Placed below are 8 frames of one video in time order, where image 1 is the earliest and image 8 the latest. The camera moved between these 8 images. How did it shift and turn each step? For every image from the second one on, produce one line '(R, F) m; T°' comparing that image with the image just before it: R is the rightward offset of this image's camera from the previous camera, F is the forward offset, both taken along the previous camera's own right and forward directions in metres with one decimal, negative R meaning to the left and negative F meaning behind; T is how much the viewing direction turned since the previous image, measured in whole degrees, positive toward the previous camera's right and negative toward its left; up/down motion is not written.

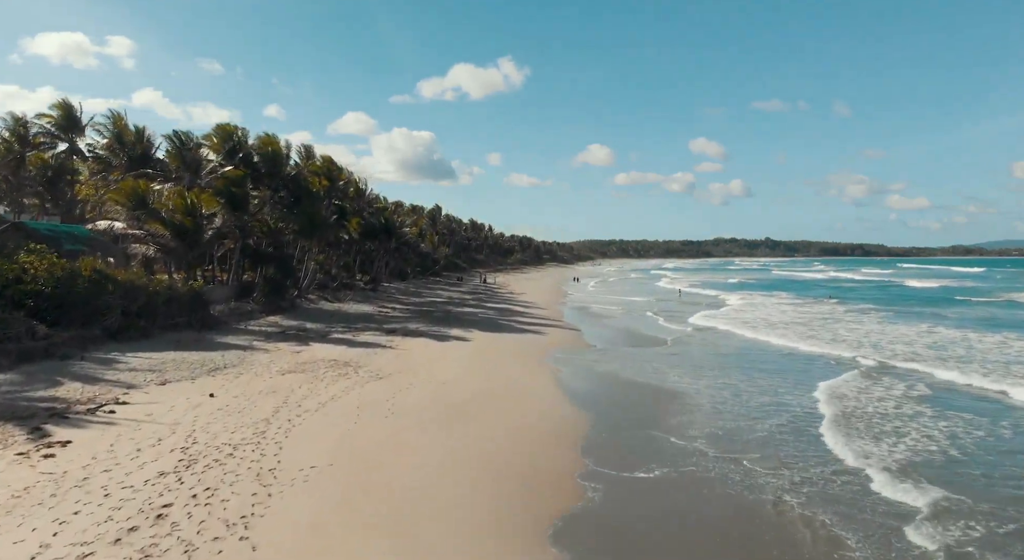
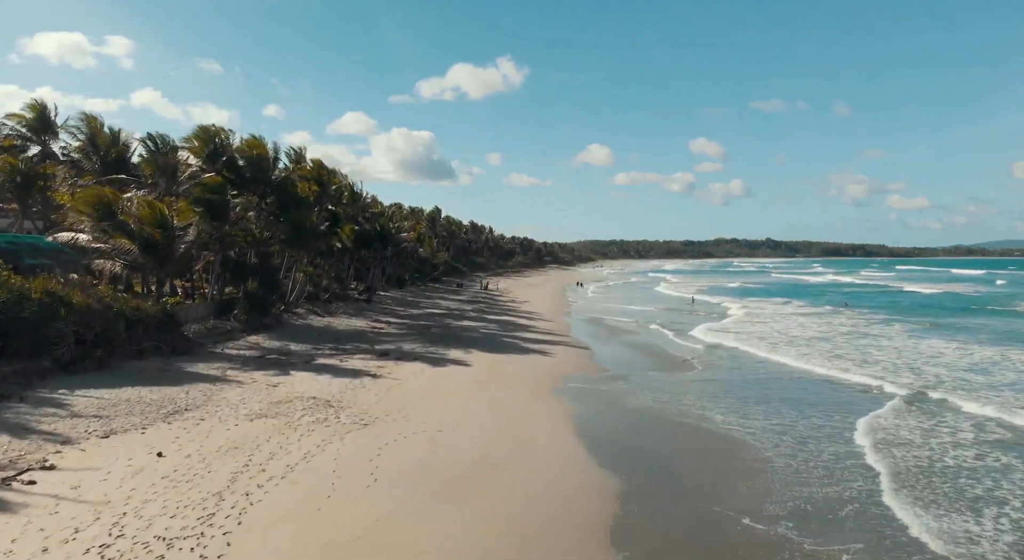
(-0.1, +1.8) m; 0°
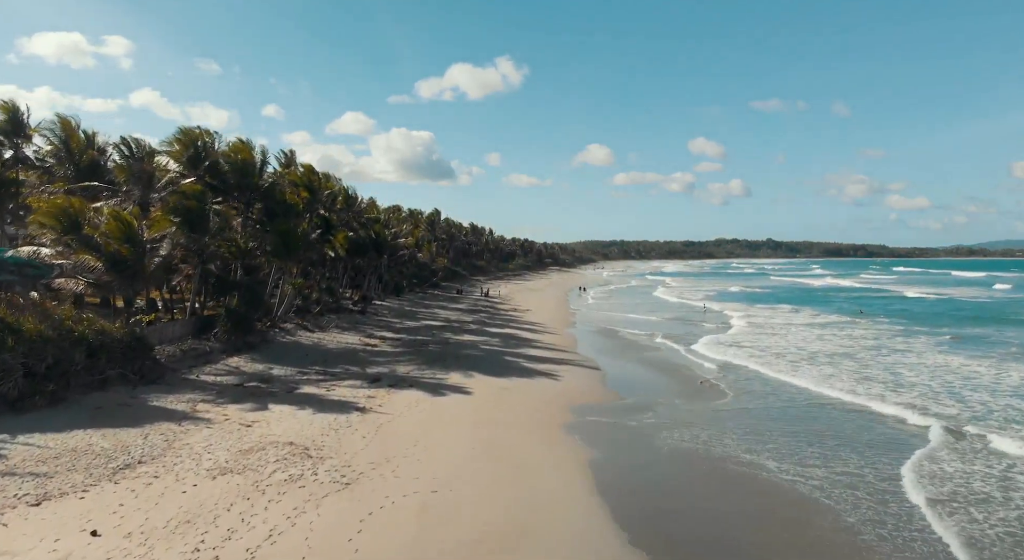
(-0.1, +1.6) m; 0°
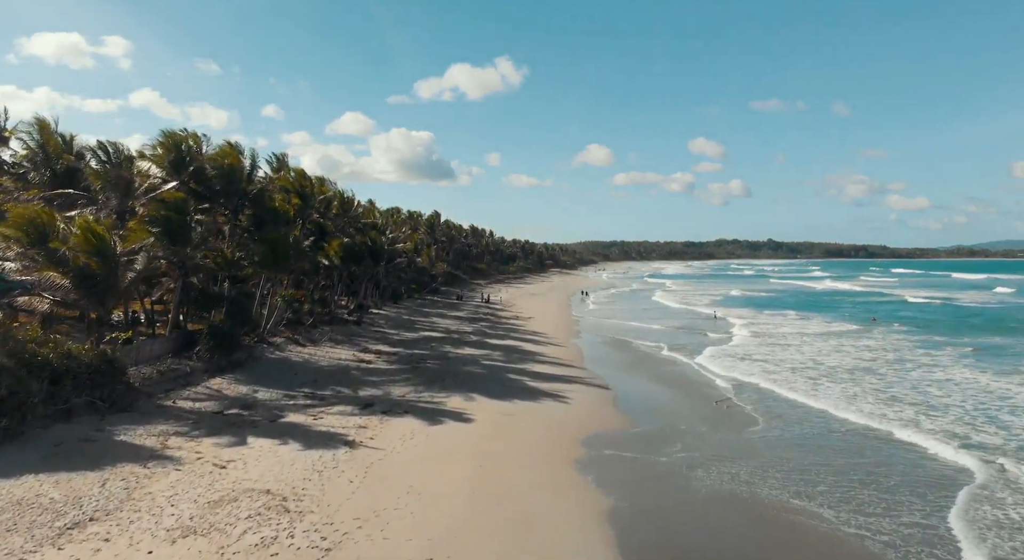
(-0.1, +1.3) m; 0°
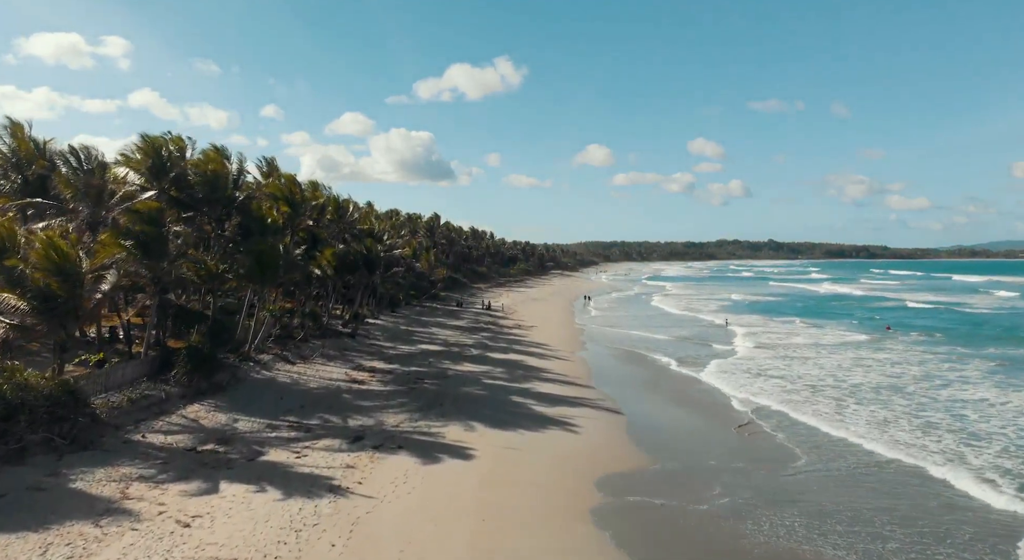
(-0.1, +1.4) m; 0°
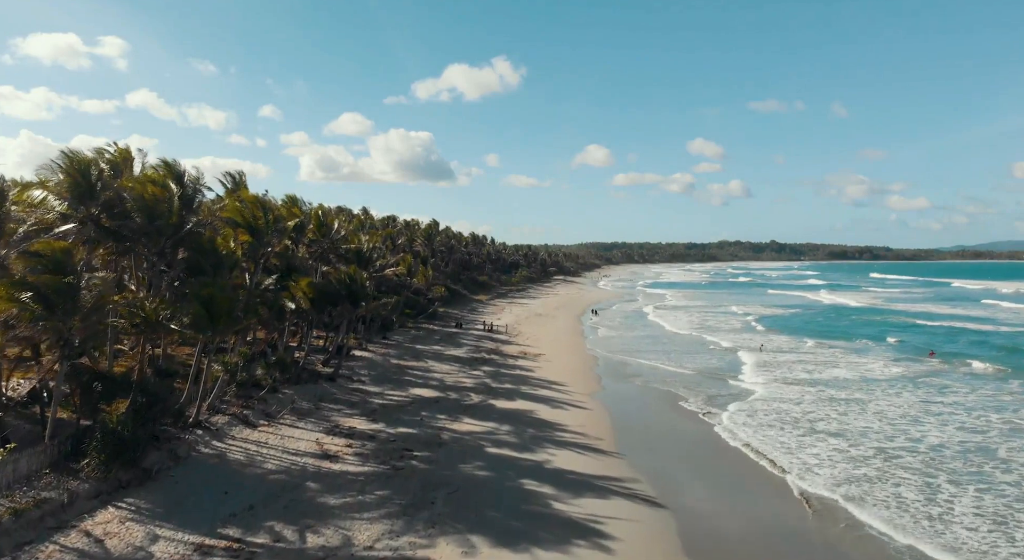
(-0.3, +3.8) m; 0°
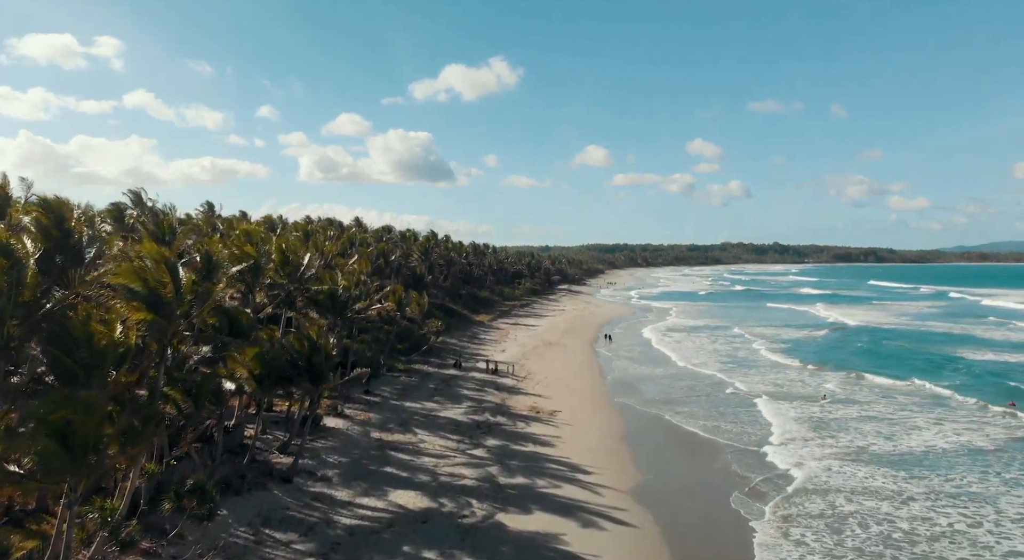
(-0.4, +5.6) m; 0°
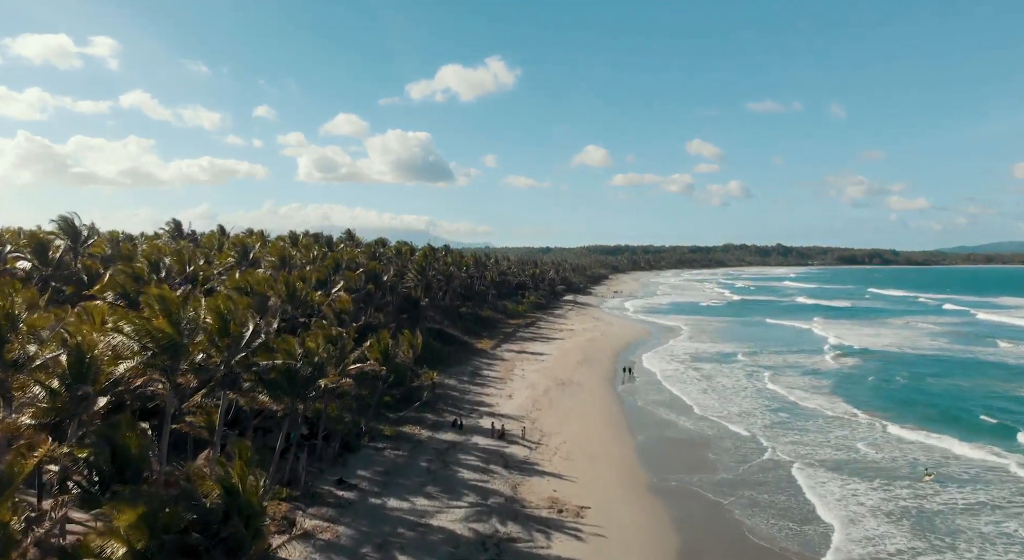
(-0.5, +6.1) m; 0°
